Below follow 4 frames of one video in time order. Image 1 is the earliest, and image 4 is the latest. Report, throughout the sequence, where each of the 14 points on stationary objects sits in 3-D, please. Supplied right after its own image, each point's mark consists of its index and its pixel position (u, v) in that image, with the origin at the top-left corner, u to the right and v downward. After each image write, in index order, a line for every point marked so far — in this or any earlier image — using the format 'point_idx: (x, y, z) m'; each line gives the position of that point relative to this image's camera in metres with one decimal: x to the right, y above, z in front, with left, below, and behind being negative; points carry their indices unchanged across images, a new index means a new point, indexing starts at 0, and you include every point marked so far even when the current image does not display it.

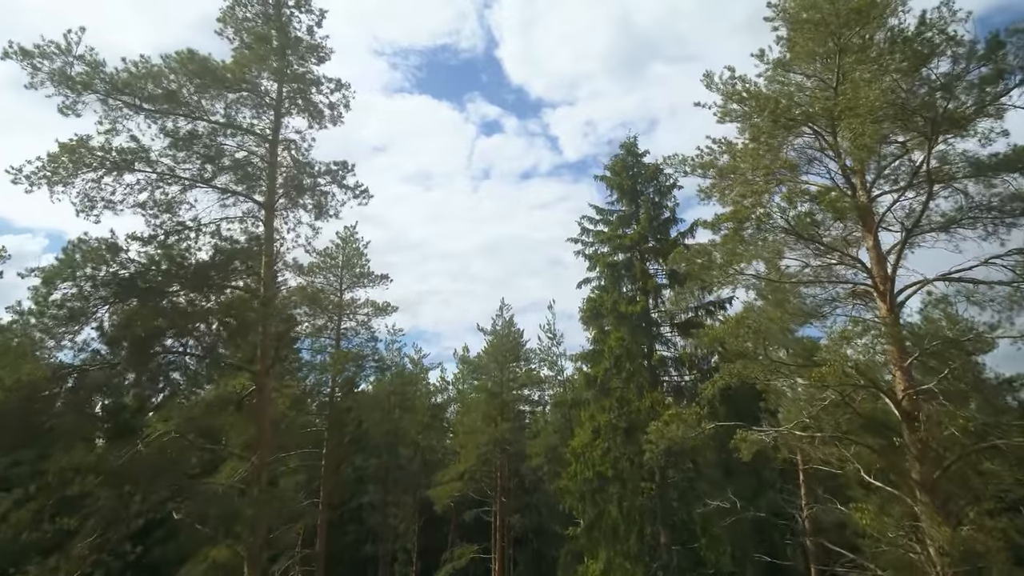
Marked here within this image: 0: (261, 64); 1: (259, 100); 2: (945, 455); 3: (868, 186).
0: (-4.0, +3.5, +11.4) m
1: (-4.0, +3.0, +11.5) m
2: (+5.6, -2.2, +9.4) m
3: (+5.2, +1.5, +10.8) m
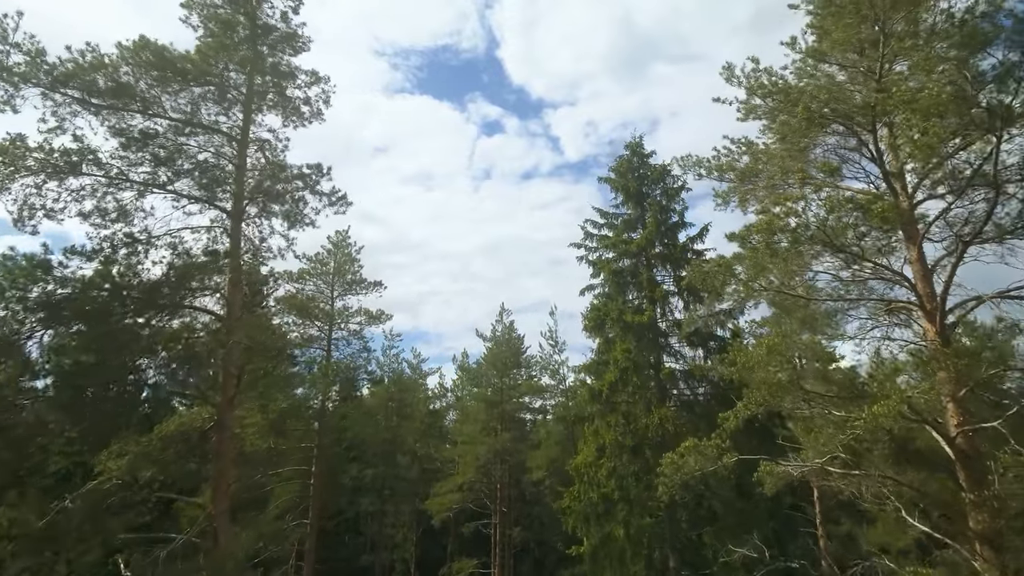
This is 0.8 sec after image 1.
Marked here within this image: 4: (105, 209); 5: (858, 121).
0: (-4.0, +3.2, +10.2) m
1: (-4.0, +2.7, +10.3) m
2: (+5.6, -2.4, +8.1) m
3: (+5.2, +1.3, +9.6) m
4: (-5.0, +1.0, +8.9) m
5: (+4.6, +2.2, +9.6) m
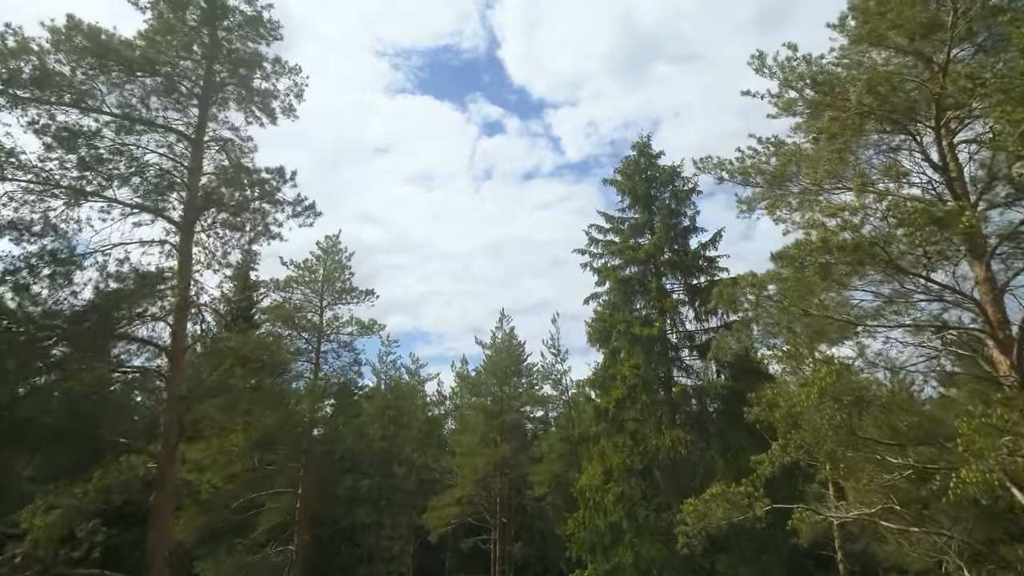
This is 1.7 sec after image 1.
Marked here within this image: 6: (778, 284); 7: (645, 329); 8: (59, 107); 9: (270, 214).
0: (-4.0, +3.0, +8.7) m
1: (-4.0, +2.4, +8.9) m
2: (+5.5, -2.7, +6.7) m
3: (+5.2, +1.0, +8.1) m
4: (-5.0, +0.7, +7.5) m
5: (+4.6, +1.9, +8.2) m
6: (+3.2, 0.0, +8.9) m
7: (+3.6, -1.1, +19.6) m
8: (-5.0, +2.0, +8.0) m
9: (-3.0, +0.9, +8.9) m
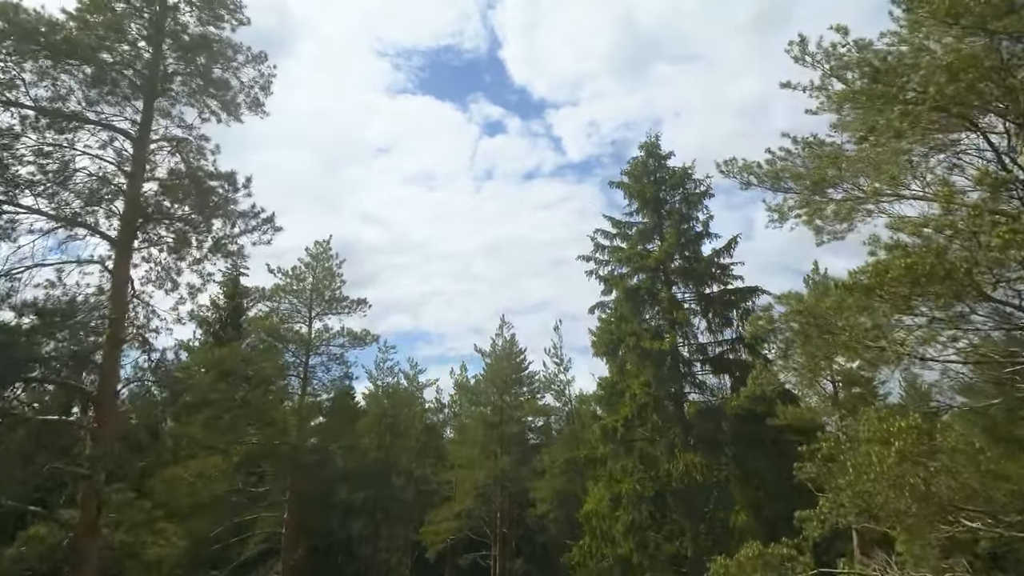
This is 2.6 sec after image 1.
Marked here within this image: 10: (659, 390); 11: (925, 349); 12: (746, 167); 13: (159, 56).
0: (-4.0, +2.7, +7.4) m
1: (-4.0, +2.2, +7.5) m
2: (+5.5, -3.0, +5.4) m
3: (+5.2, +0.7, +6.8) m
4: (-5.0, +0.4, +6.2) m
5: (+4.6, +1.7, +6.8) m
6: (+3.2, -0.2, +7.5) m
7: (+3.6, -1.4, +18.2) m
8: (-5.0, +1.7, +6.7) m
9: (-3.0, +0.6, +7.6) m
10: (+3.6, -2.4, +17.8) m
11: (+4.0, -0.6, +7.2) m
12: (+3.4, +1.7, +10.6) m
13: (-3.8, +2.5, +7.7) m
